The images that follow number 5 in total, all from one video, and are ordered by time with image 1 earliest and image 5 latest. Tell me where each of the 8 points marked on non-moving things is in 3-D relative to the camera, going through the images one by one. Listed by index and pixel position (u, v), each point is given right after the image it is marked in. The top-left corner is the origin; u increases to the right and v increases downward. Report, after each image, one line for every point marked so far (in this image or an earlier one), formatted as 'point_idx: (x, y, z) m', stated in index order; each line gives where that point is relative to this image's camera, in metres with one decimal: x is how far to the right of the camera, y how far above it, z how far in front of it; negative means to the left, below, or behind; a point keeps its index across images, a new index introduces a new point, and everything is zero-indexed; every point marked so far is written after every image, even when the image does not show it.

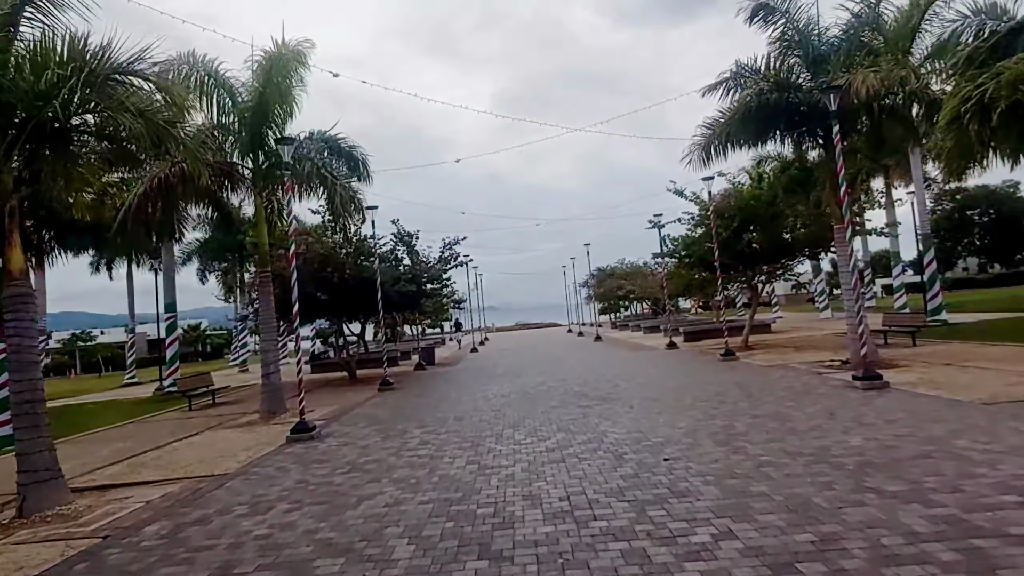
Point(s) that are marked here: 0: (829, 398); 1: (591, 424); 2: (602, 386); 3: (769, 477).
0: (+5.7, -2.0, +12.2) m
1: (+1.4, -2.4, +11.7) m
2: (+2.3, -2.6, +17.5) m
3: (+2.7, -2.0, +7.1) m
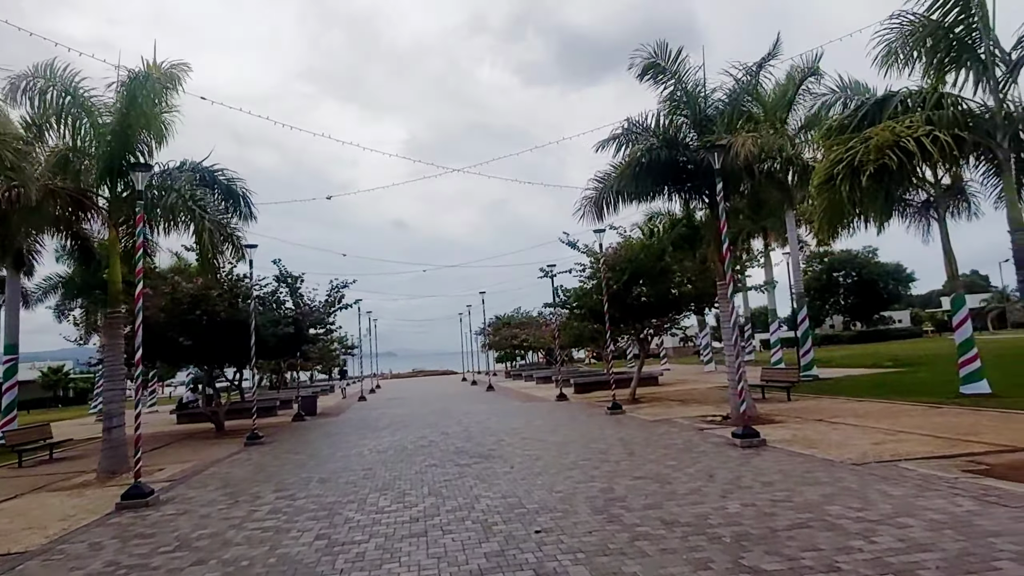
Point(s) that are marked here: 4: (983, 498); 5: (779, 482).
0: (+3.5, -3.0, +12.0) m
1: (-0.7, -3.2, +10.8) m
2: (-0.6, -3.8, +16.6) m
3: (+1.3, -2.6, +6.5) m
4: (+5.4, -2.4, +7.7) m
5: (+3.7, -2.7, +9.3) m
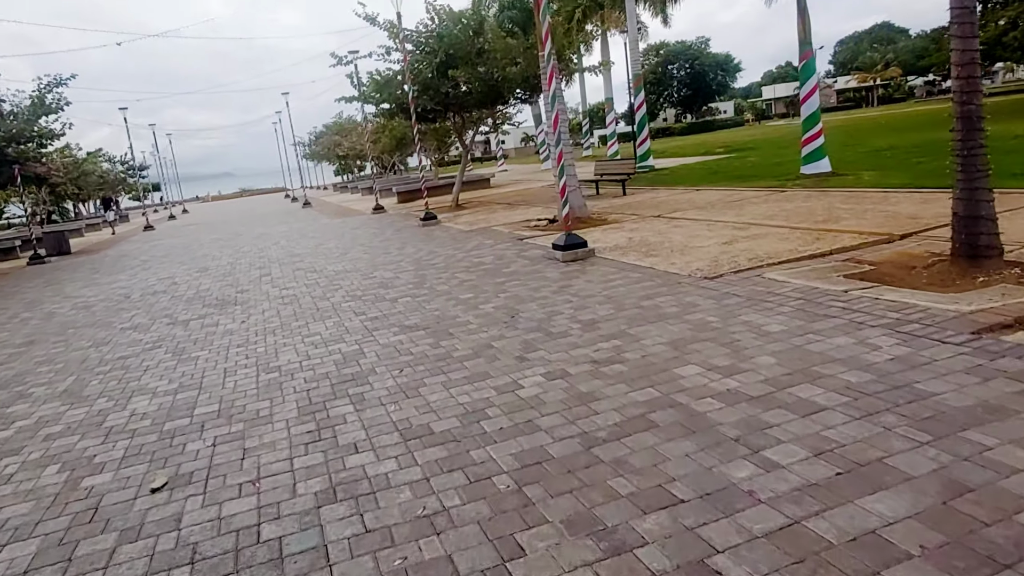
0: (+0.1, +0.1, +8.8) m
1: (-3.8, -0.8, +6.8) m
2: (-5.0, +0.2, +12.5) m
3: (-0.9, -1.2, +3.0) m
4: (+2.9, -0.3, +5.0) m
5: (+0.9, -0.3, +6.3) m
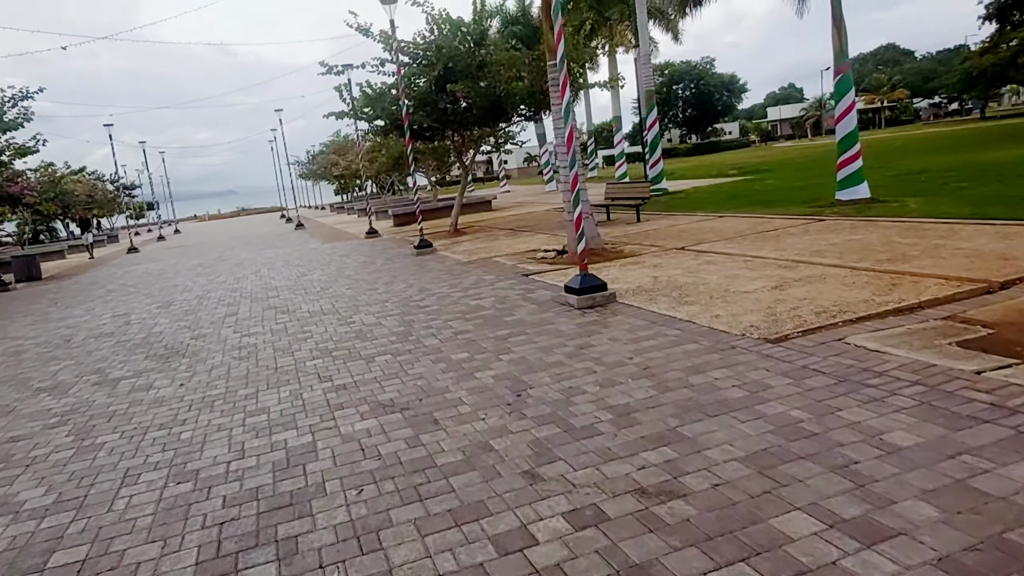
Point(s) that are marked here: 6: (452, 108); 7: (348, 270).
0: (+0.2, -0.5, +7.1) m
1: (-3.7, -1.3, +5.2) m
2: (-4.9, -0.5, +10.8) m
3: (-0.8, -1.6, +1.3) m
4: (+2.9, -0.8, +3.3) m
5: (+0.9, -0.8, +4.6) m
6: (-1.8, +5.3, +19.8) m
7: (-3.6, +0.4, +14.8) m
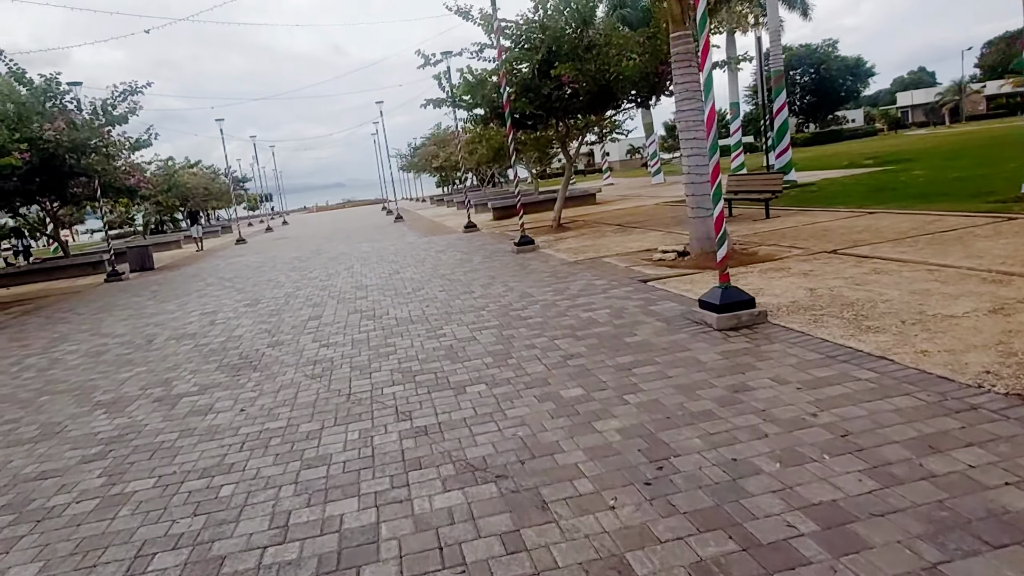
0: (+1.2, -0.6, +5.6) m
1: (-2.9, -1.4, +4.2) m
2: (-3.3, -0.5, +10.0) m
3: (-0.6, -1.8, 0.0) m
4: (+3.4, -1.0, +1.4) m
5: (+1.6, -1.0, +3.0) m
6: (+1.2, +5.3, +18.3) m
7: (-1.4, +0.4, +13.7) m
